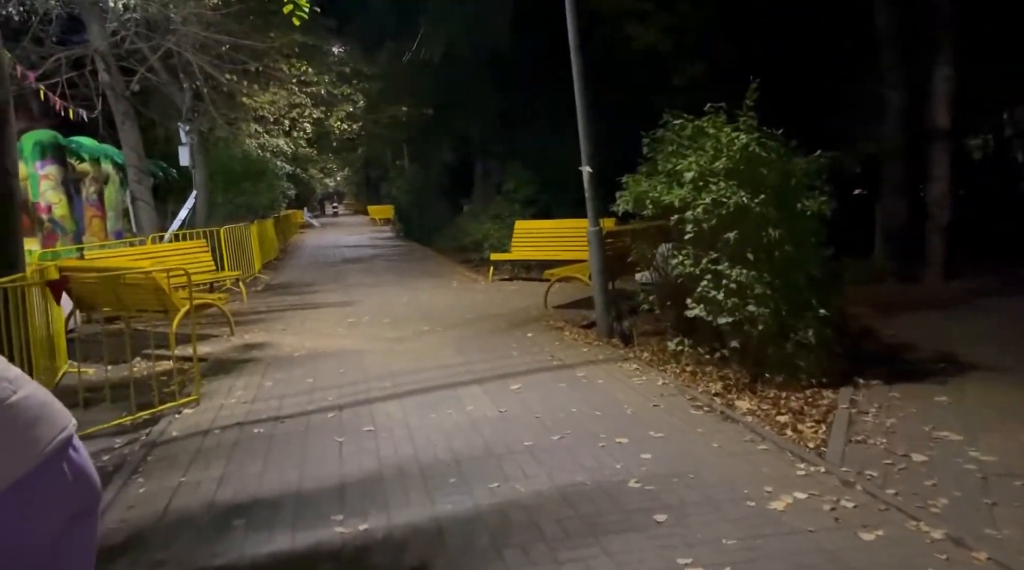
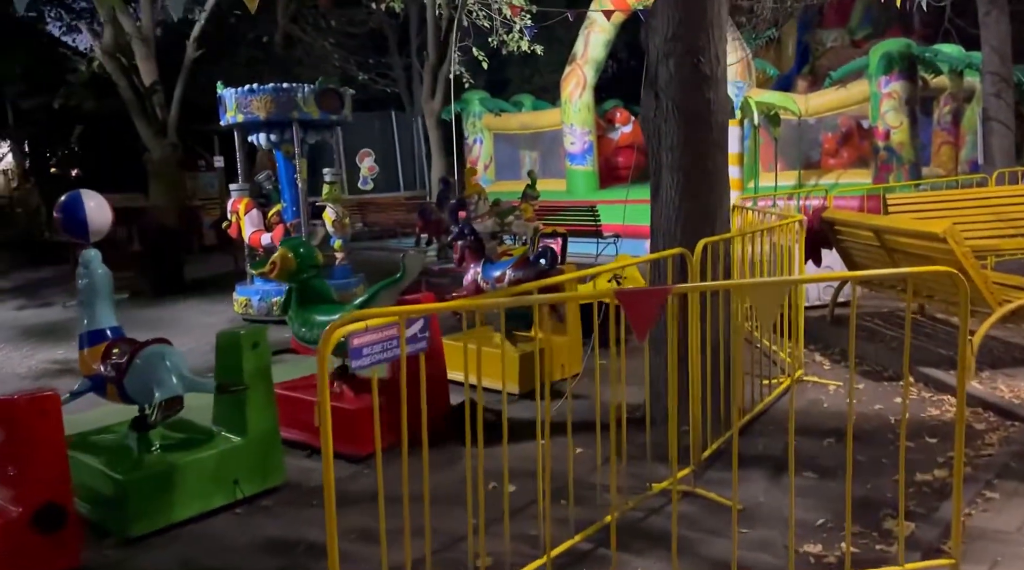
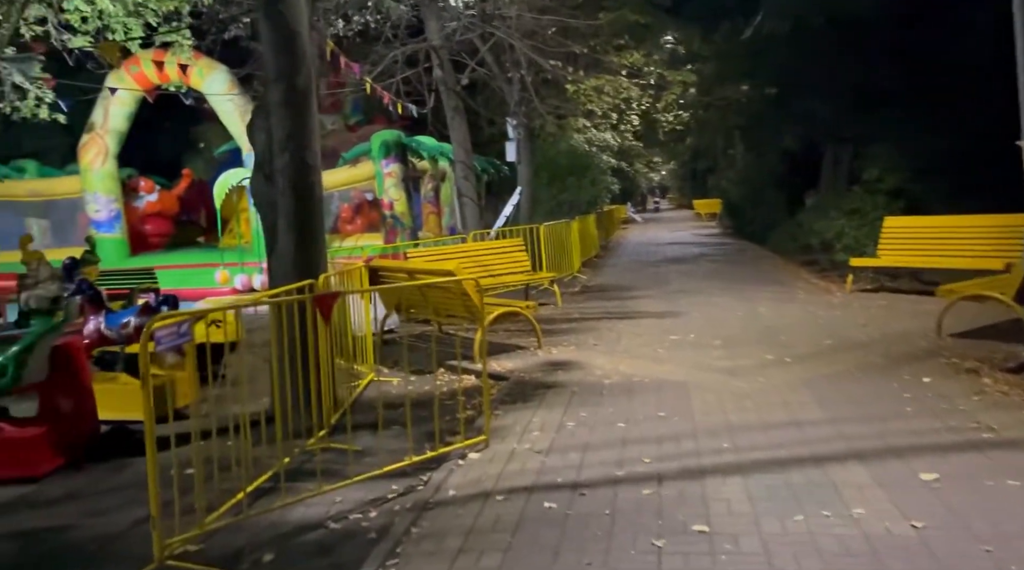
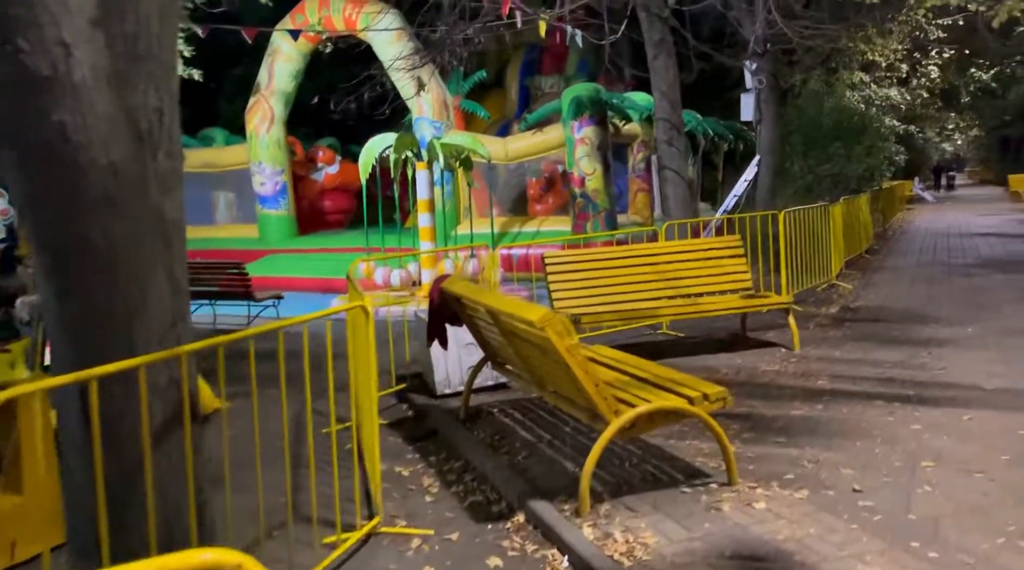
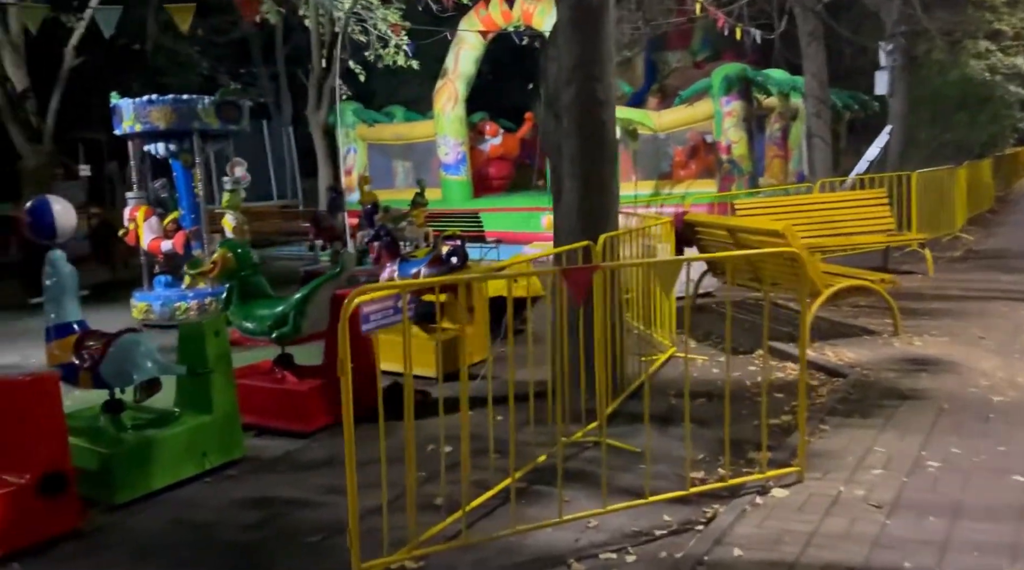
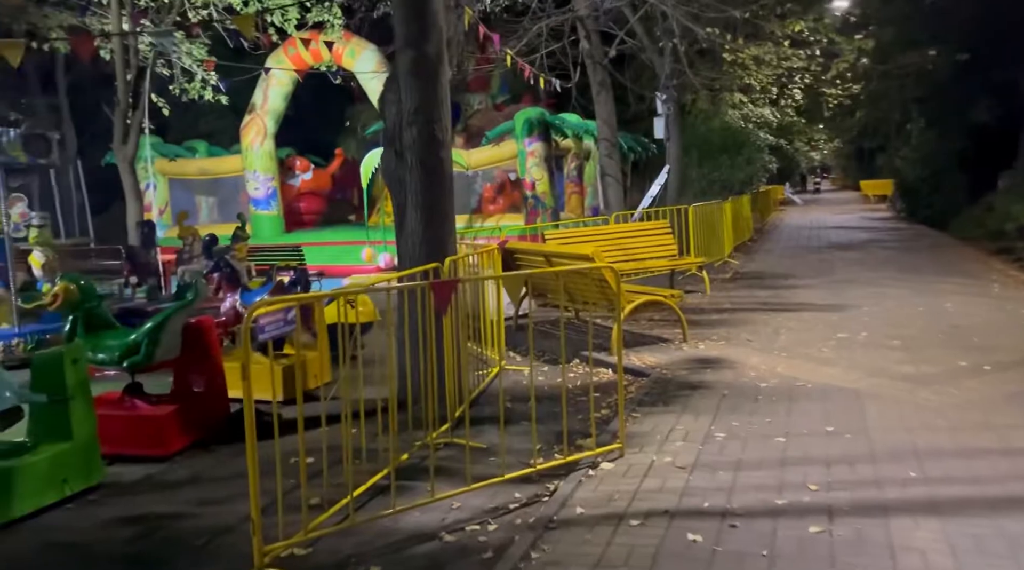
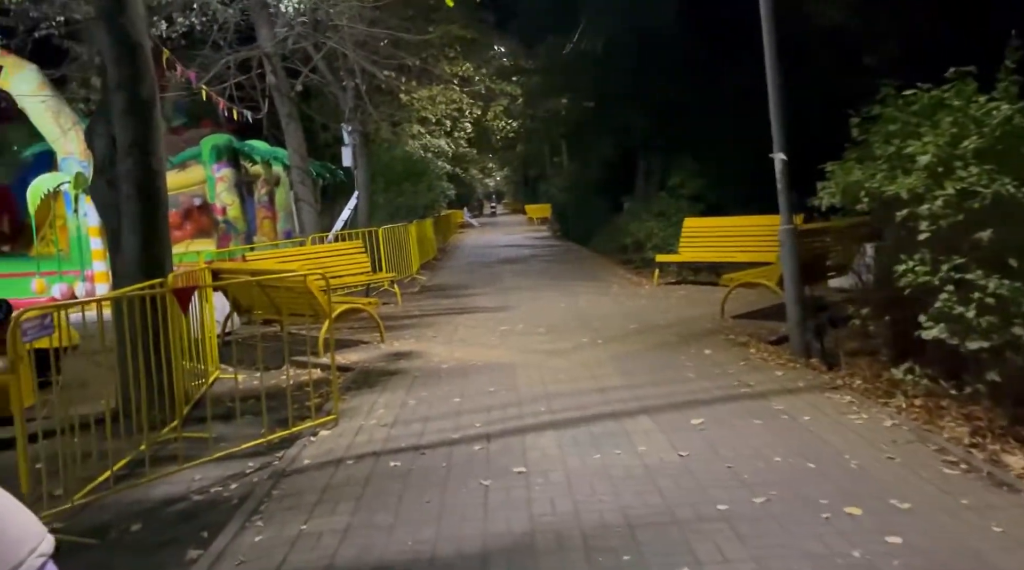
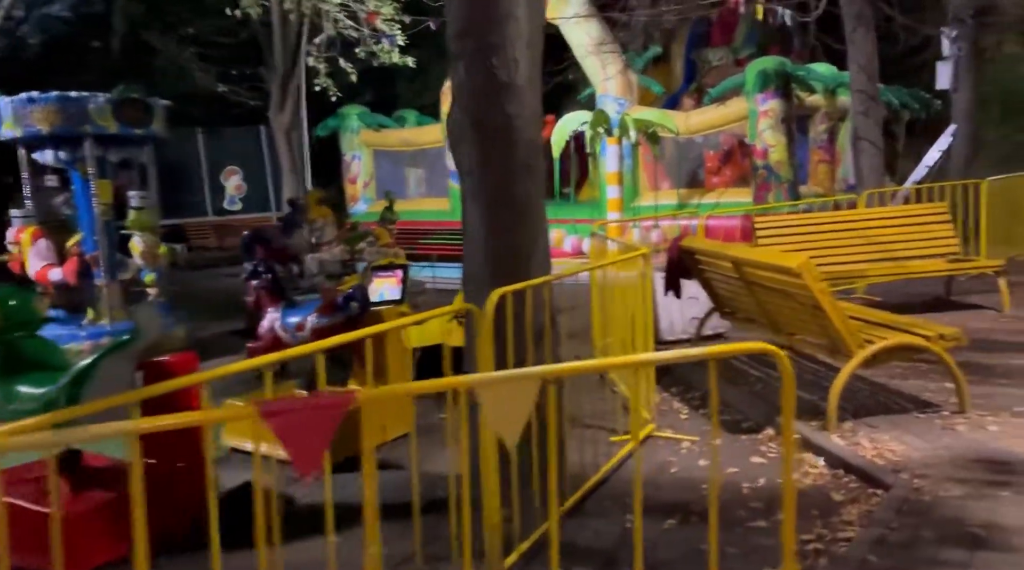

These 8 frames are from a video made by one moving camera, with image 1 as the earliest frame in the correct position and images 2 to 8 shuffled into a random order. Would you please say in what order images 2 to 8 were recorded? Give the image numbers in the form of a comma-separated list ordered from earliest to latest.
7, 3, 6, 5, 2, 8, 4
